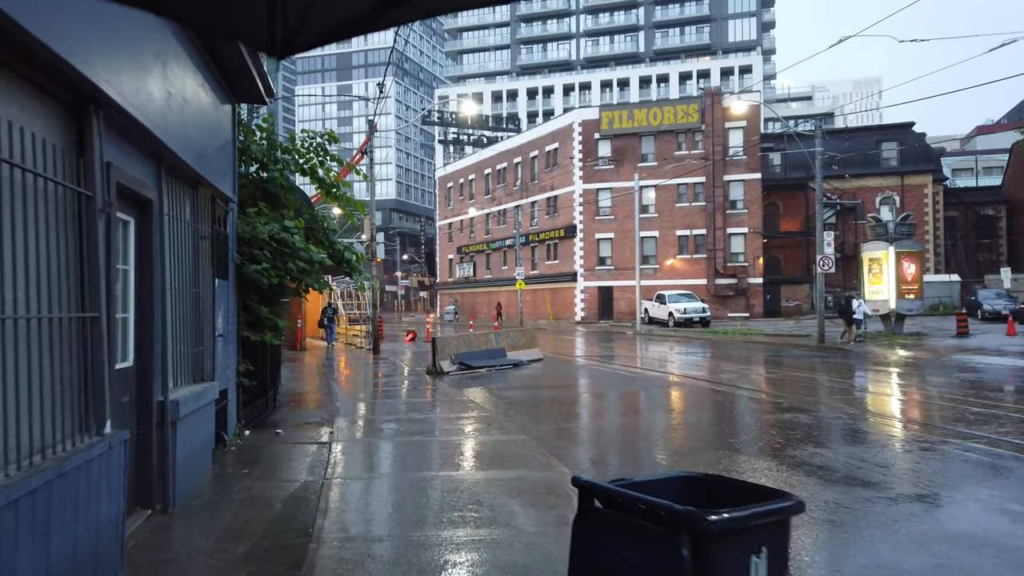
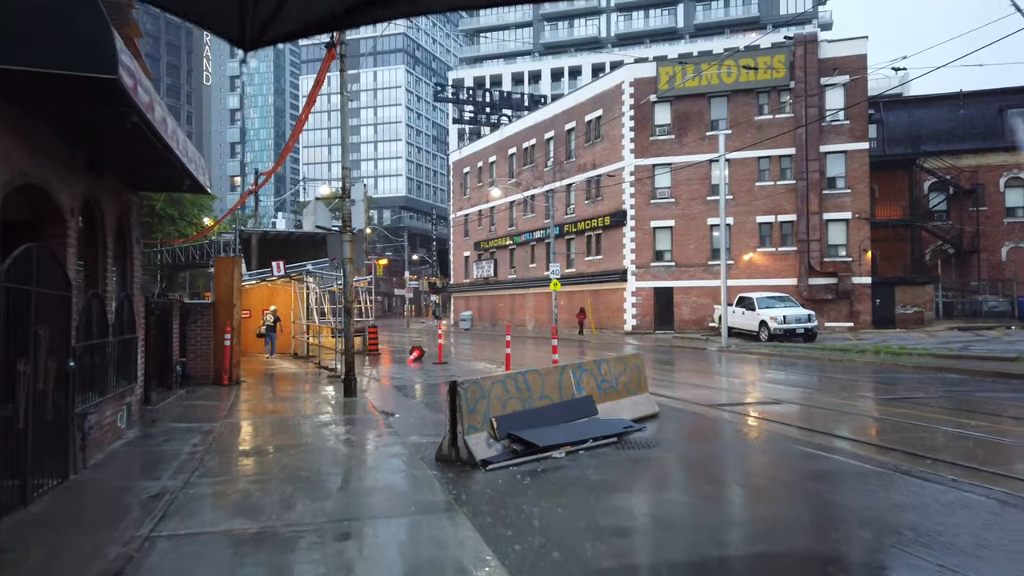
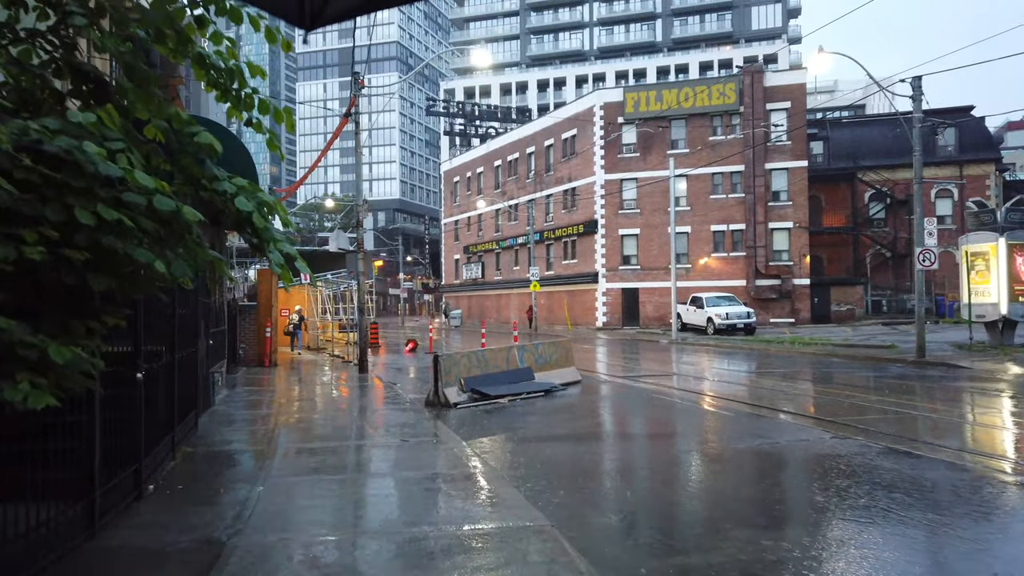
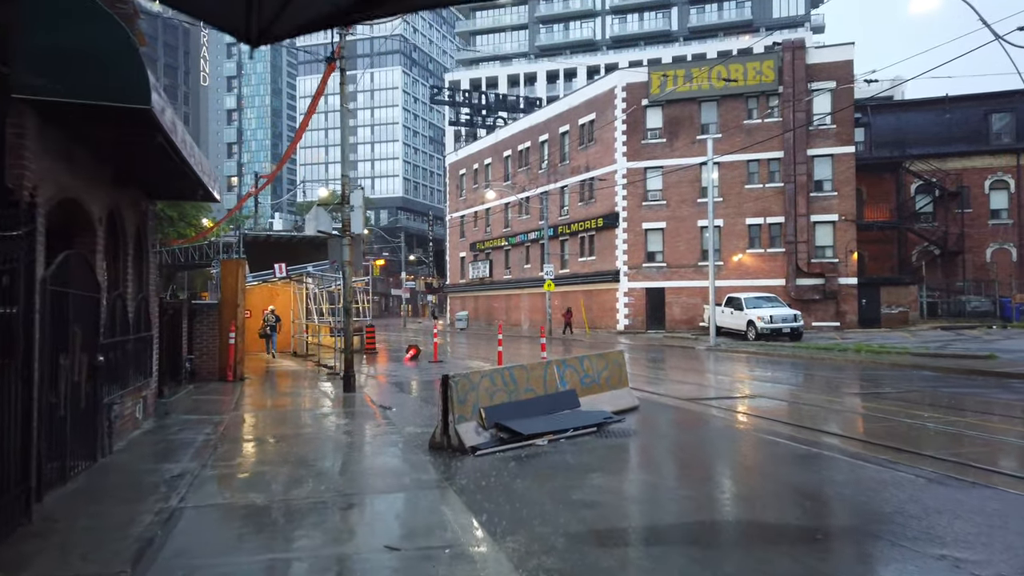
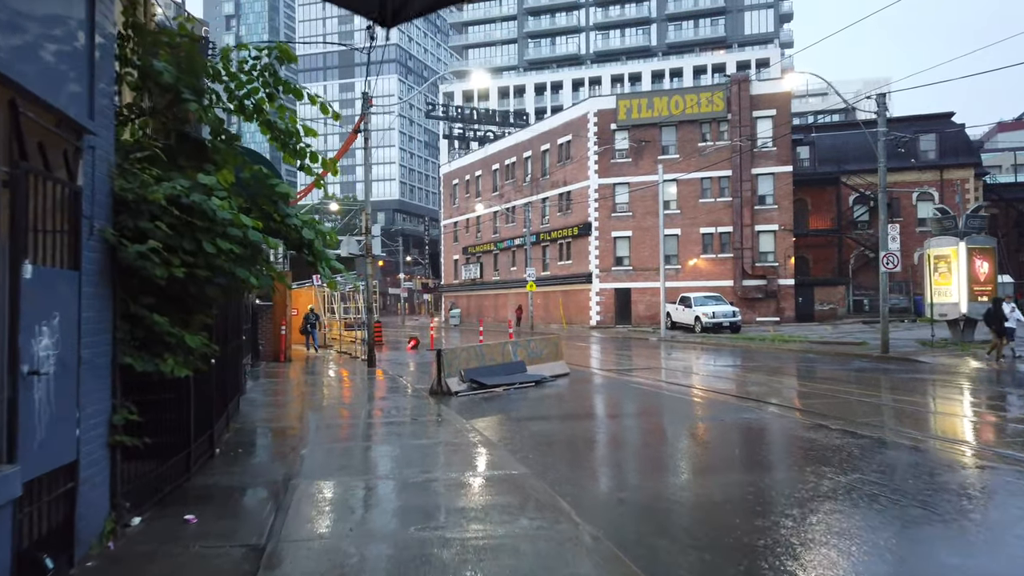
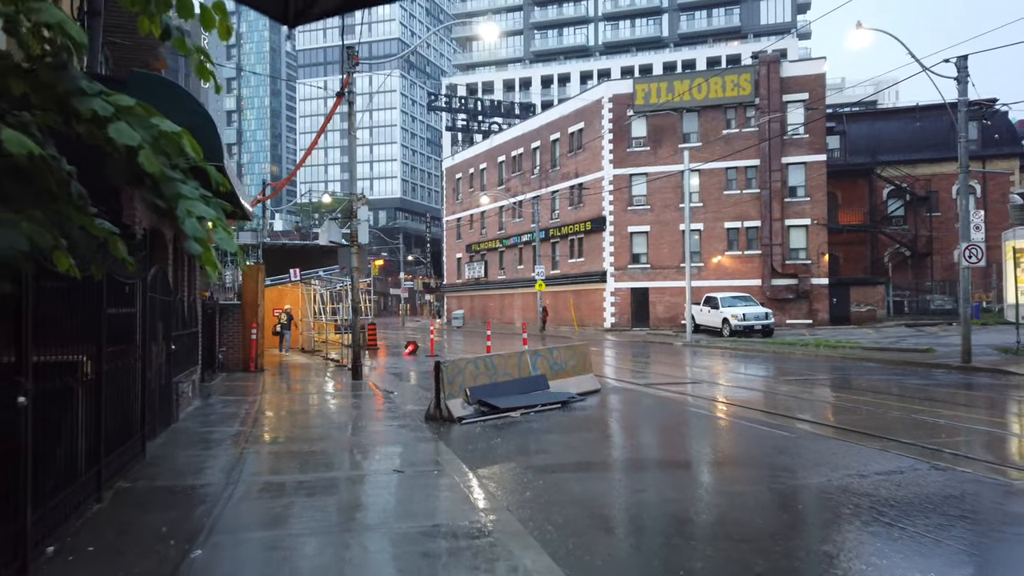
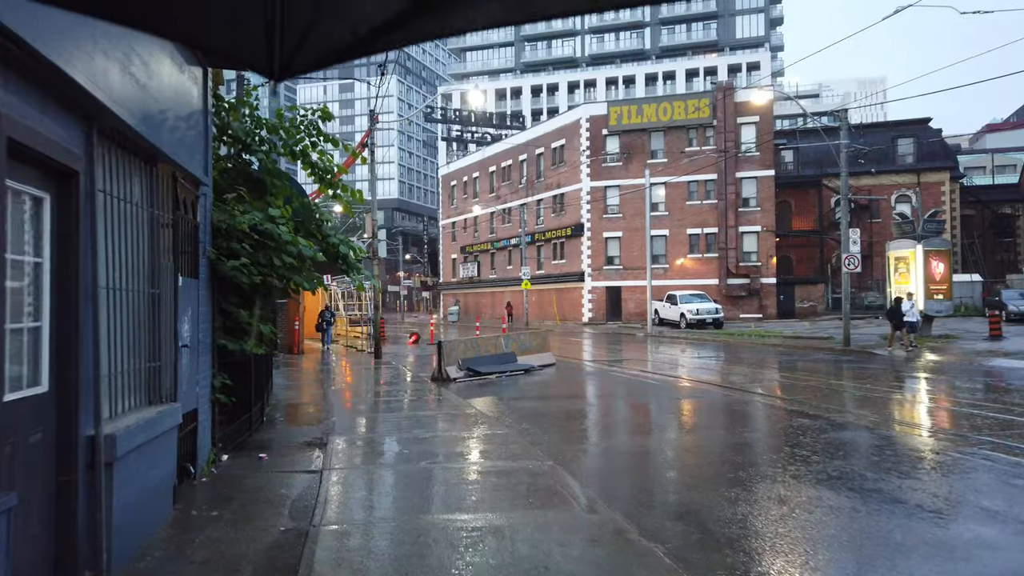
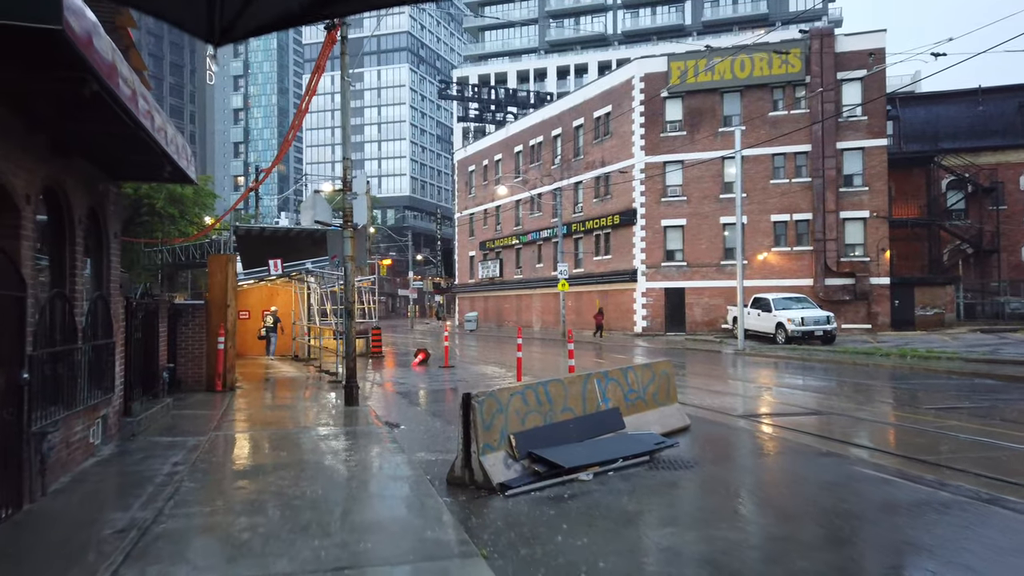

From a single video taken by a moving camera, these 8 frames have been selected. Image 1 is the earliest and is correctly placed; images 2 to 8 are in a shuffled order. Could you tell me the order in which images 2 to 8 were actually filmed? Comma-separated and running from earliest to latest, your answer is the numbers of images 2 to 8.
7, 5, 3, 6, 4, 2, 8
